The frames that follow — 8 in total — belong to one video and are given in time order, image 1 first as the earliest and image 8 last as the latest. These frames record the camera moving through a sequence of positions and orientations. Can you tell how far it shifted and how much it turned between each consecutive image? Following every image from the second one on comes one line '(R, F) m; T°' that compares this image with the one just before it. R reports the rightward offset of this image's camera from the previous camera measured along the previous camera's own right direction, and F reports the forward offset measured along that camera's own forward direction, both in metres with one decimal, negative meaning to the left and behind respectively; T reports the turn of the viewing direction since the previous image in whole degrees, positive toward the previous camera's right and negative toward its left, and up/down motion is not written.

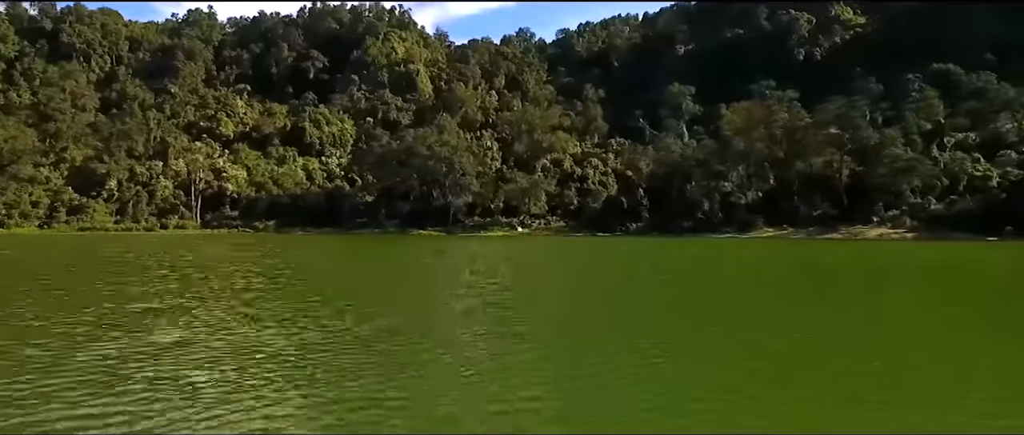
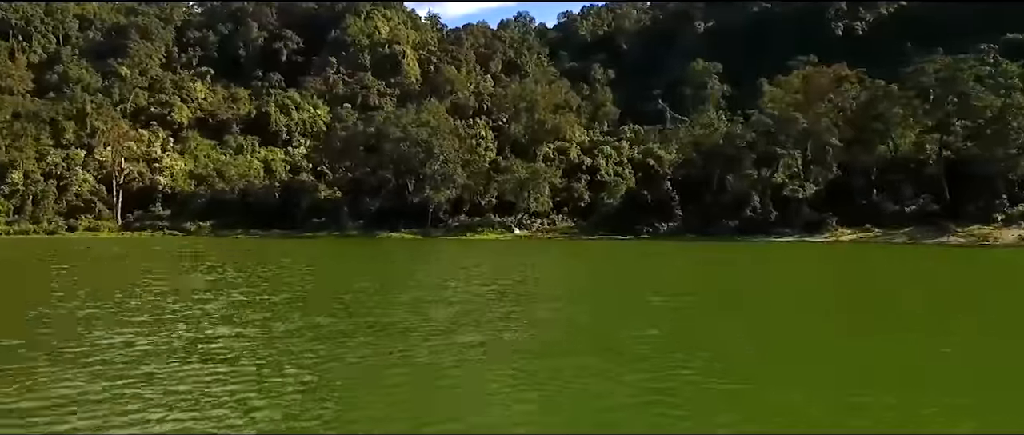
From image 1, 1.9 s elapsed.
(+0.6, +24.3) m; 0°
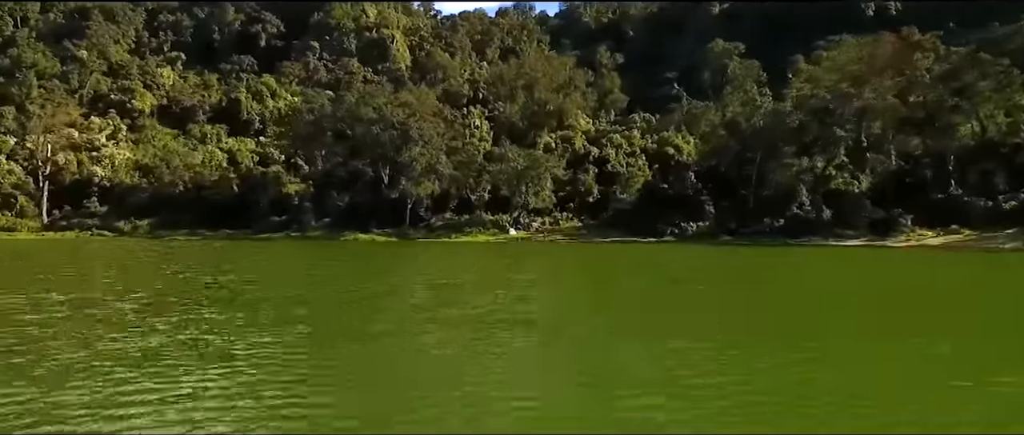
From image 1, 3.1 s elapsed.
(+0.6, +15.5) m; 0°
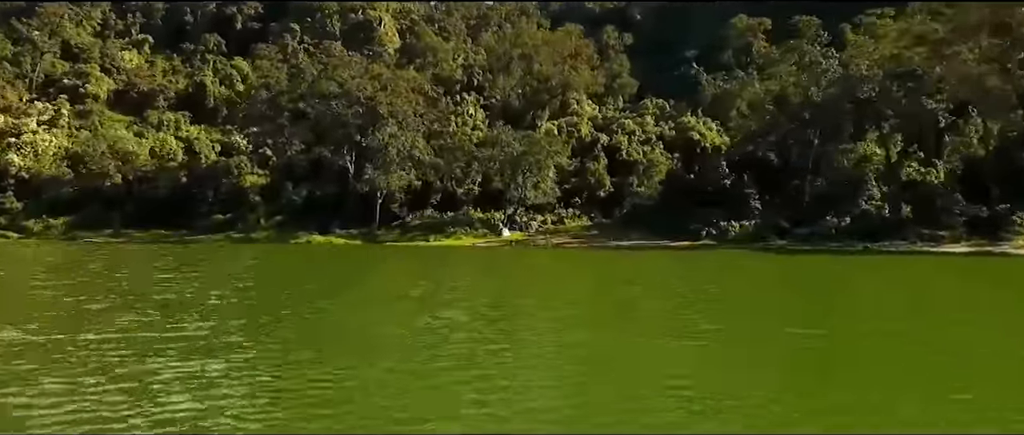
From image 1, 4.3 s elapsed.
(+0.5, +14.6) m; 0°
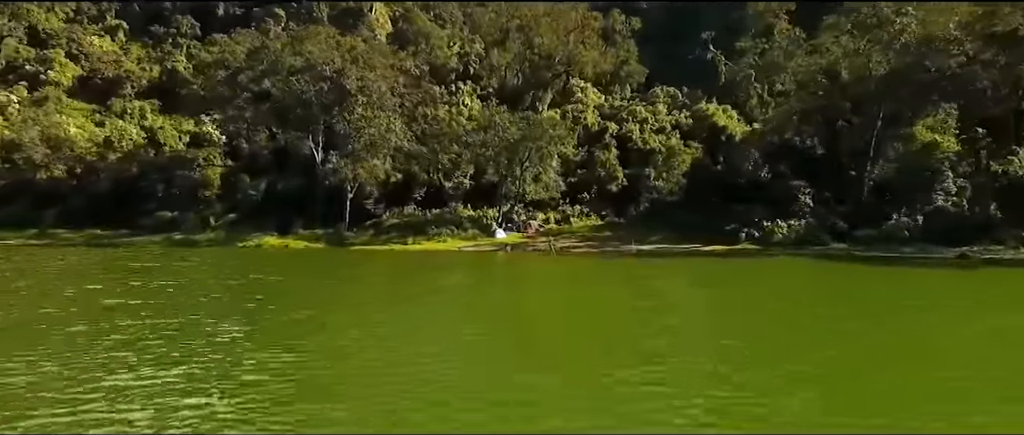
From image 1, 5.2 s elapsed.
(+0.4, +10.1) m; 0°
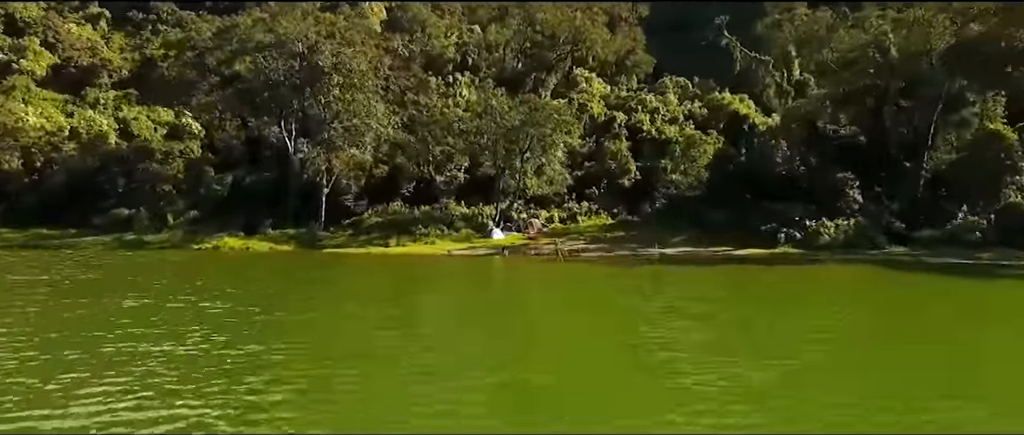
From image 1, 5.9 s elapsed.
(+0.1, +6.6) m; 0°
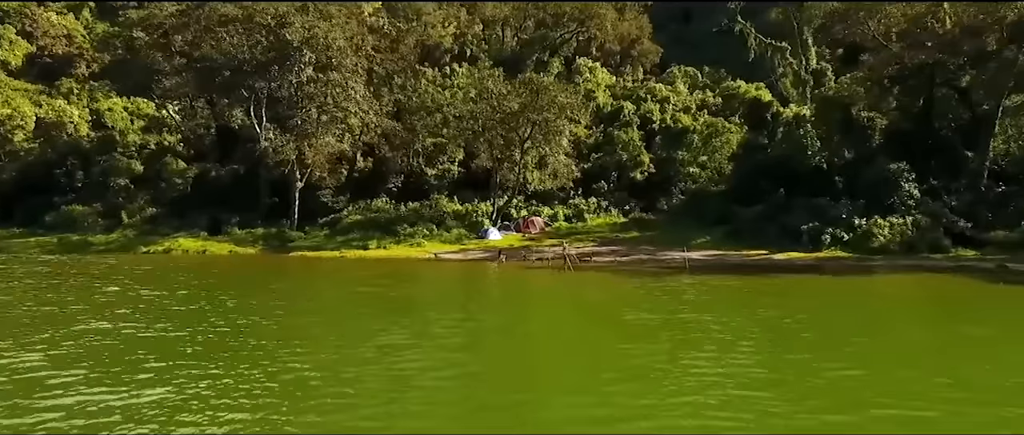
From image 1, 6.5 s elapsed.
(+0.1, +5.5) m; 0°
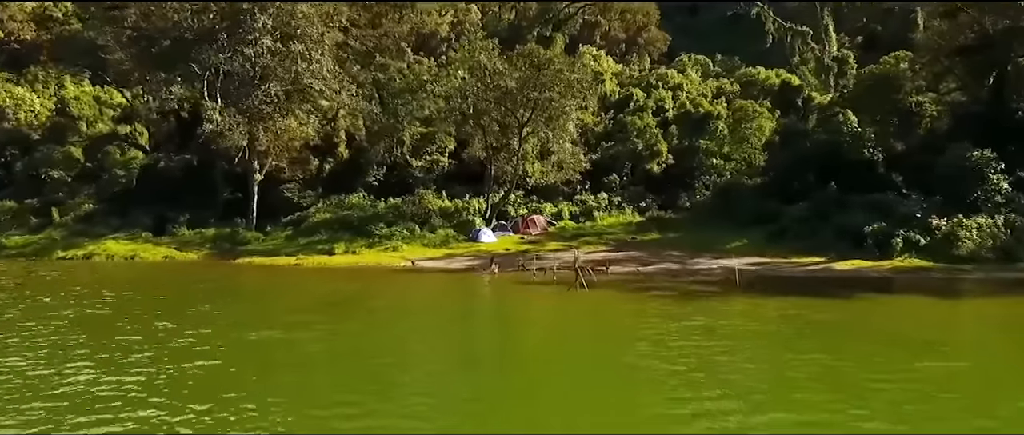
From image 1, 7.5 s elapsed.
(+0.2, +6.2) m; 0°
